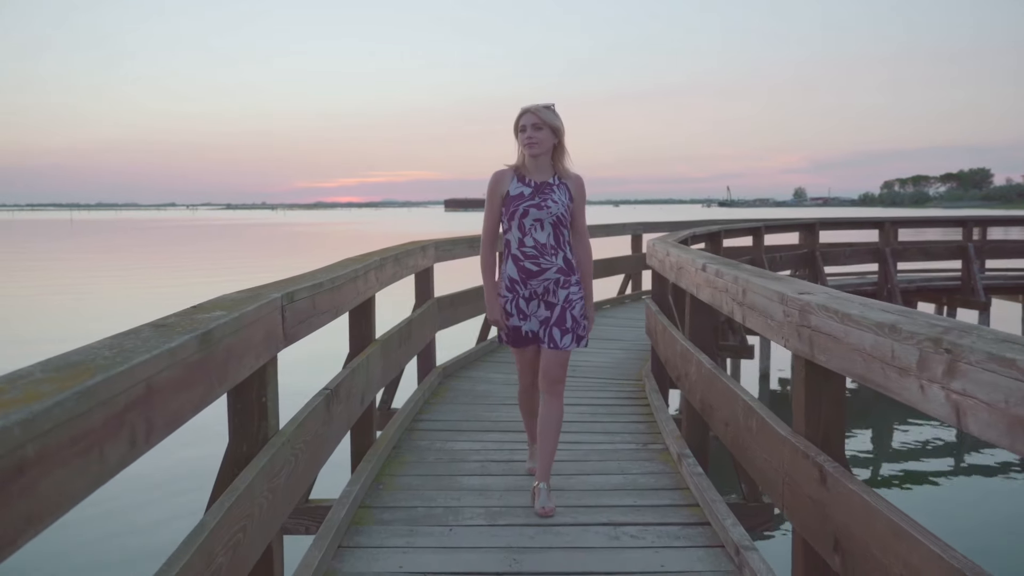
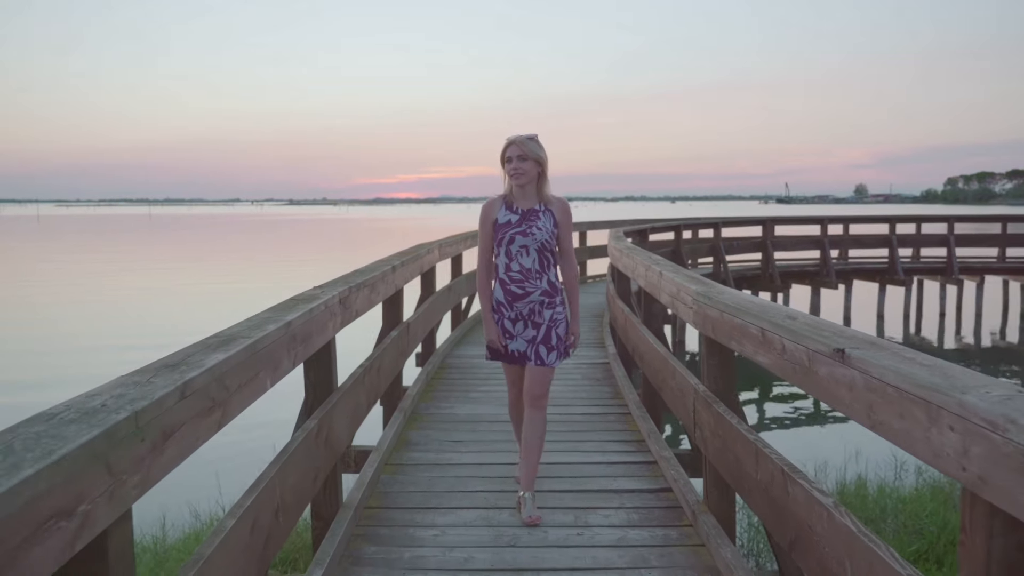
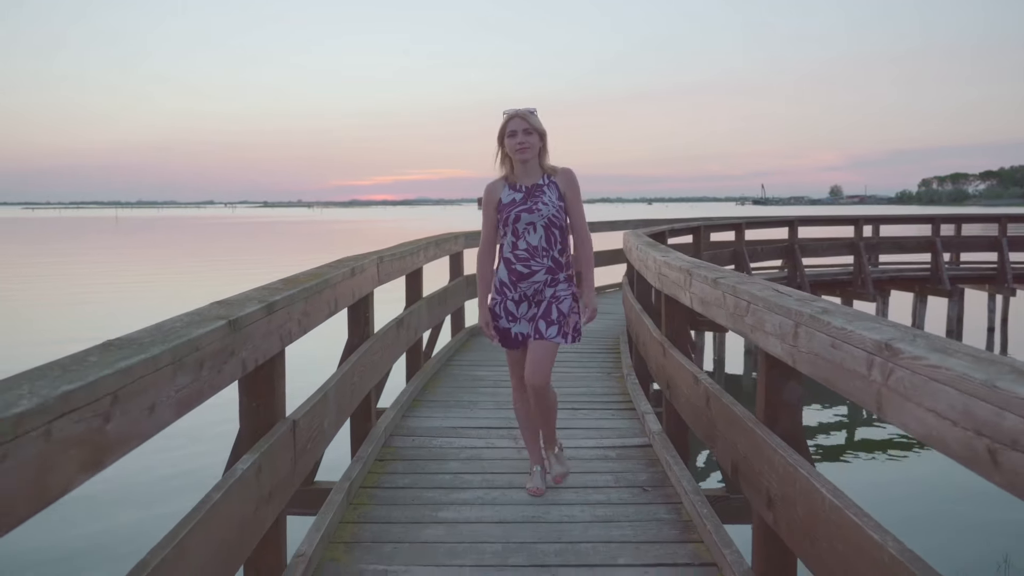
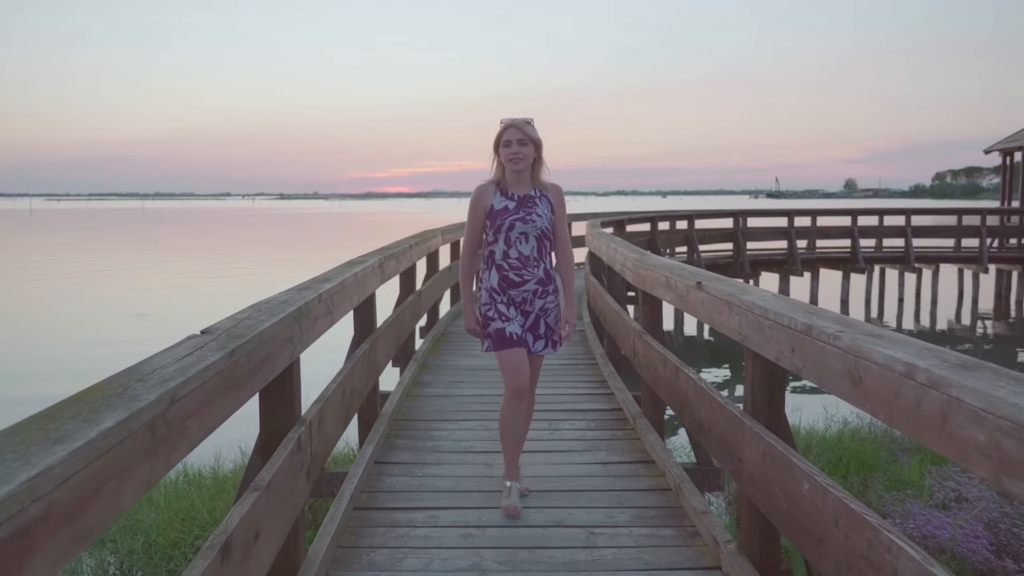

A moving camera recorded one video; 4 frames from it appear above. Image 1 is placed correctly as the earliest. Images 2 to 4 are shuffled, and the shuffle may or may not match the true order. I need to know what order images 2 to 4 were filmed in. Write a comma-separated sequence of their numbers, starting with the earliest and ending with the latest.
3, 2, 4
